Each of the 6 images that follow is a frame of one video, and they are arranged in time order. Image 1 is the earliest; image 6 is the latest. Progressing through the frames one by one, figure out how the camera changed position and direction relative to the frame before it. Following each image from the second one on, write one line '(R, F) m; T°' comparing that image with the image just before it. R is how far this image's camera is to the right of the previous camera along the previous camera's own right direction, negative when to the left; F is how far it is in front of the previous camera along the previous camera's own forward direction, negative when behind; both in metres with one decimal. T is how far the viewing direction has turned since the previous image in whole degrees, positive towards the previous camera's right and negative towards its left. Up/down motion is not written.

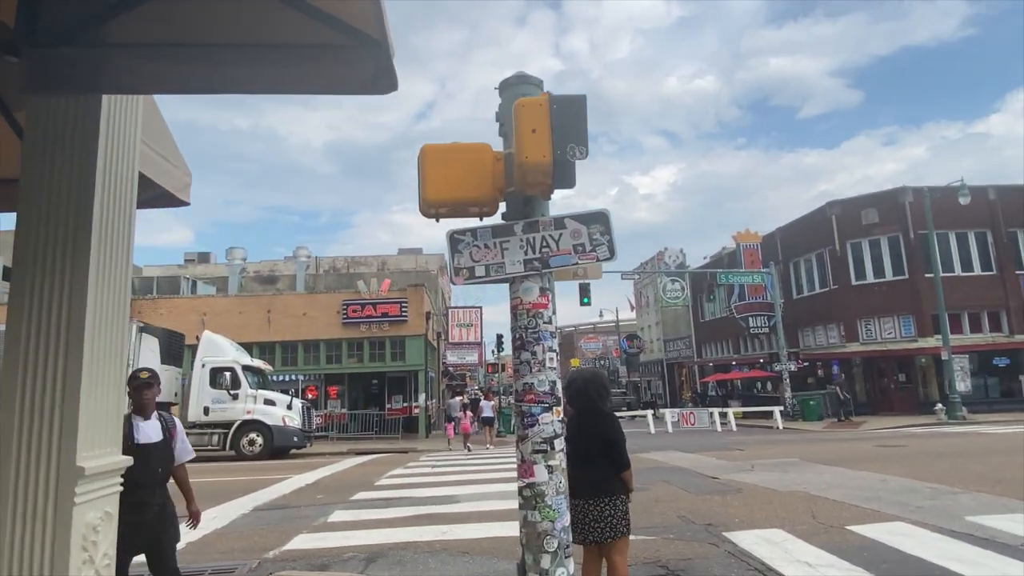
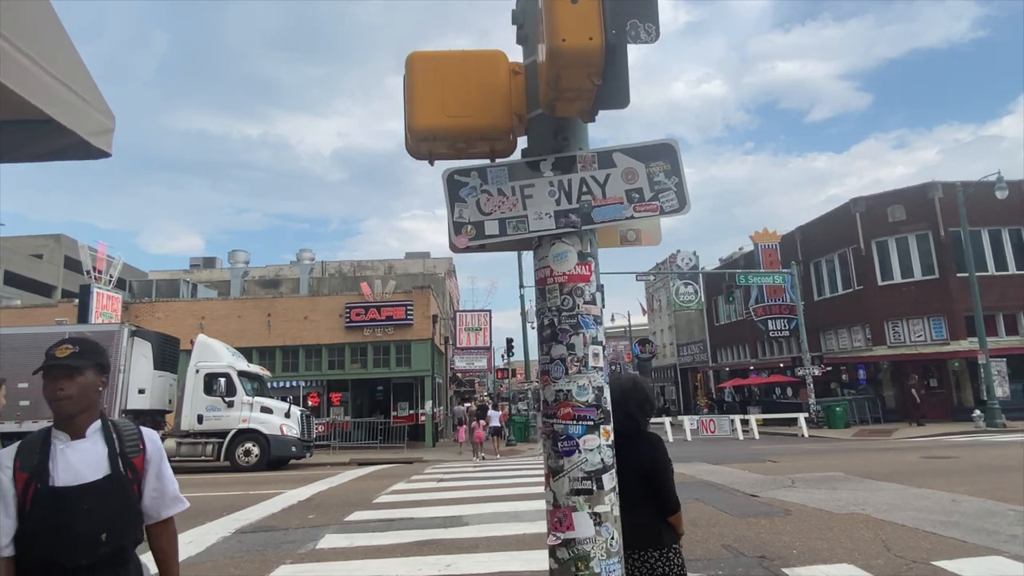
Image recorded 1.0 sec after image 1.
(-0.1, +1.1) m; -1°
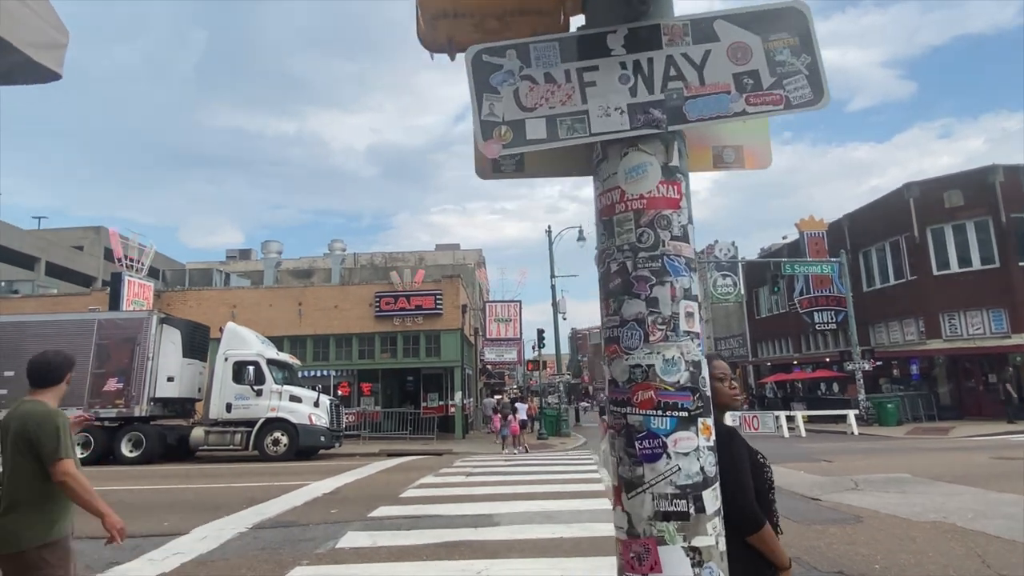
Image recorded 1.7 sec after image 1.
(-0.1, +0.8) m; -3°
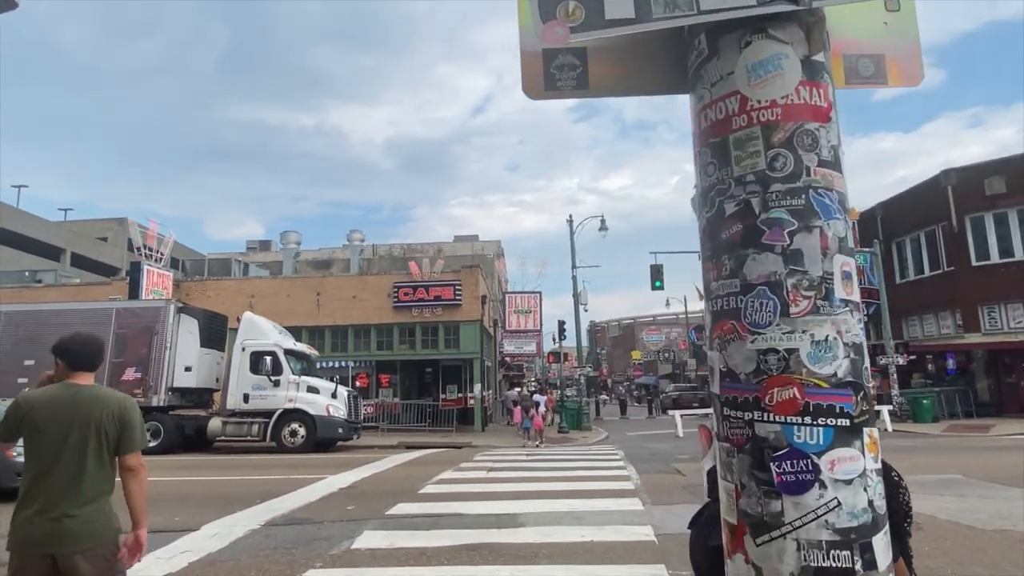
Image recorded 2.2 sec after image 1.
(-0.1, +0.5) m; -2°
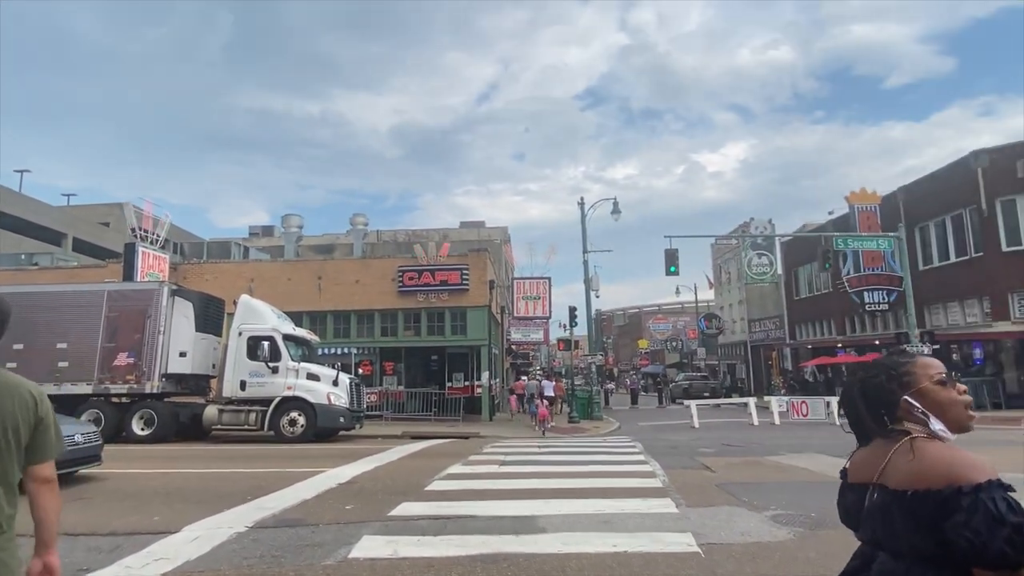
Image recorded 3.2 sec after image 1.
(-0.2, +0.9) m; 0°
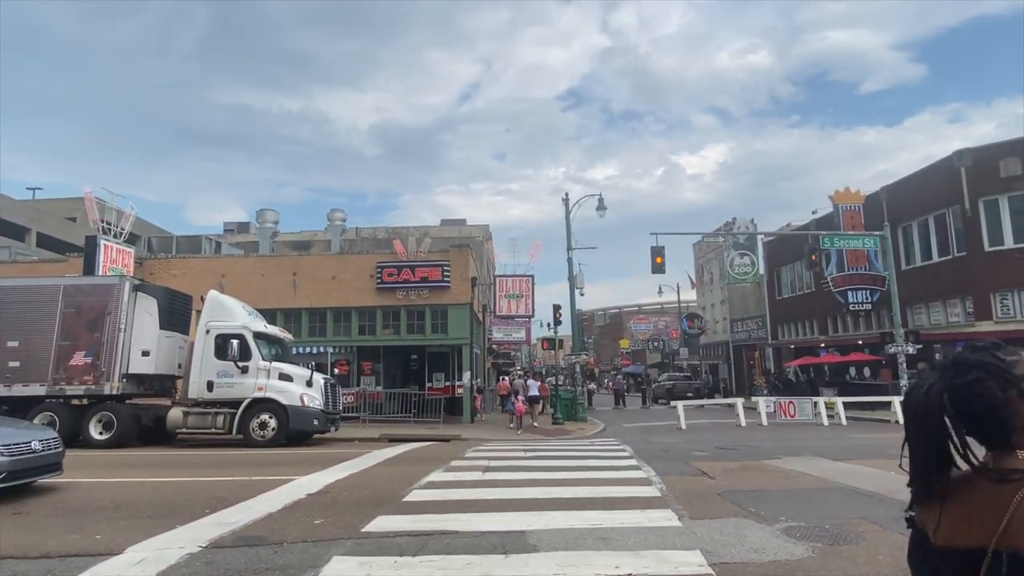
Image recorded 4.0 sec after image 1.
(-0.1, +0.7) m; +2°
